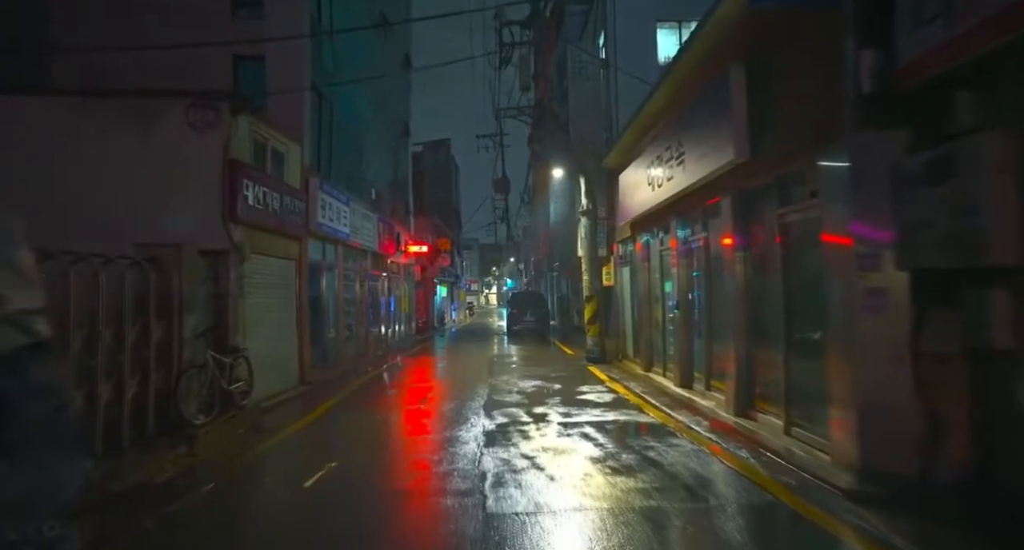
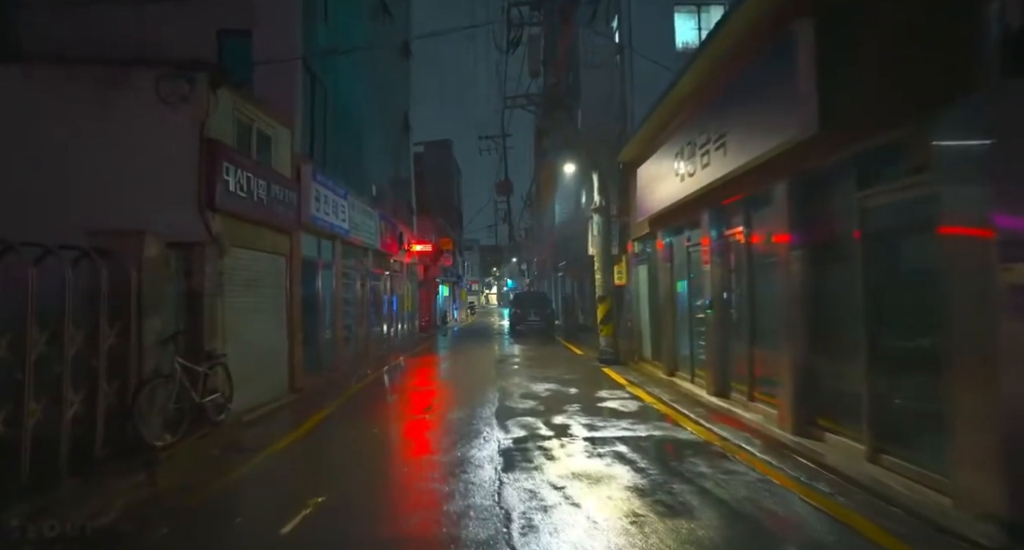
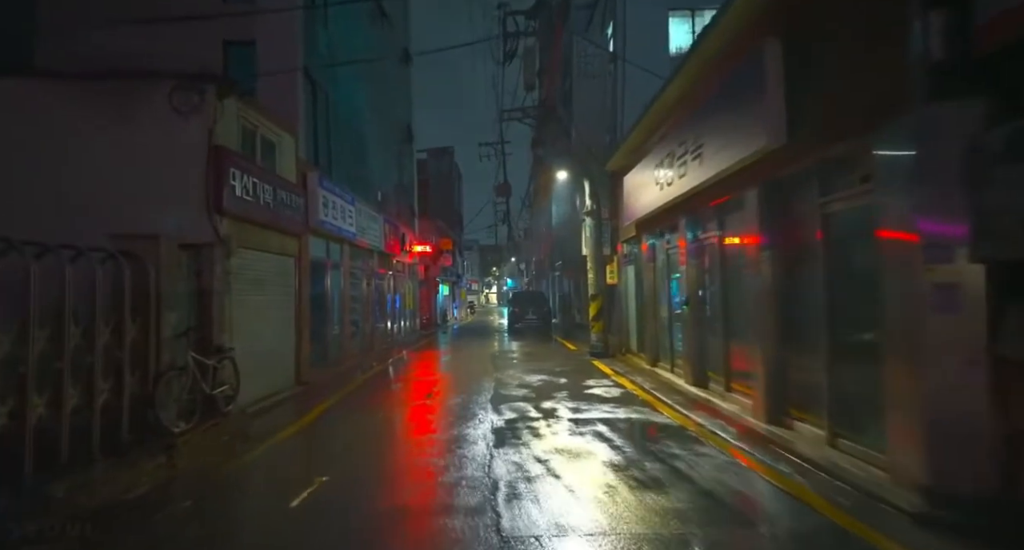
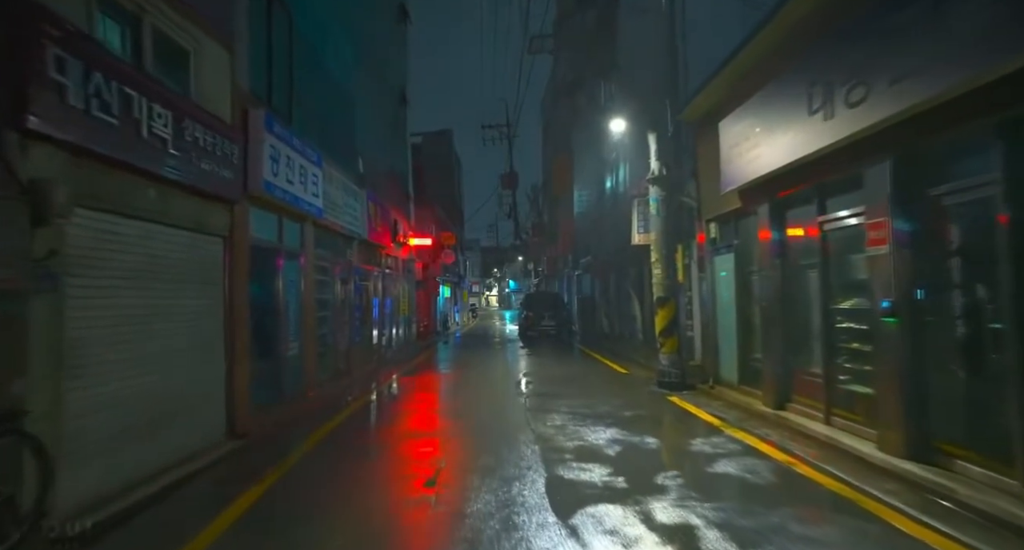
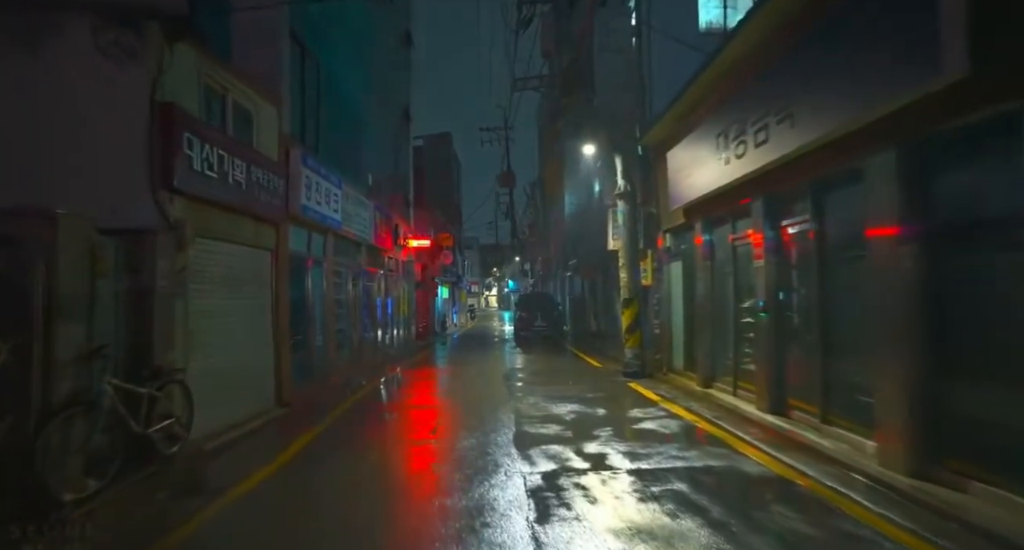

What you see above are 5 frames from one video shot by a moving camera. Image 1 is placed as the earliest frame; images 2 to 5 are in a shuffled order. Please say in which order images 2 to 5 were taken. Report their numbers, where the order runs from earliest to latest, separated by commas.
3, 2, 5, 4
